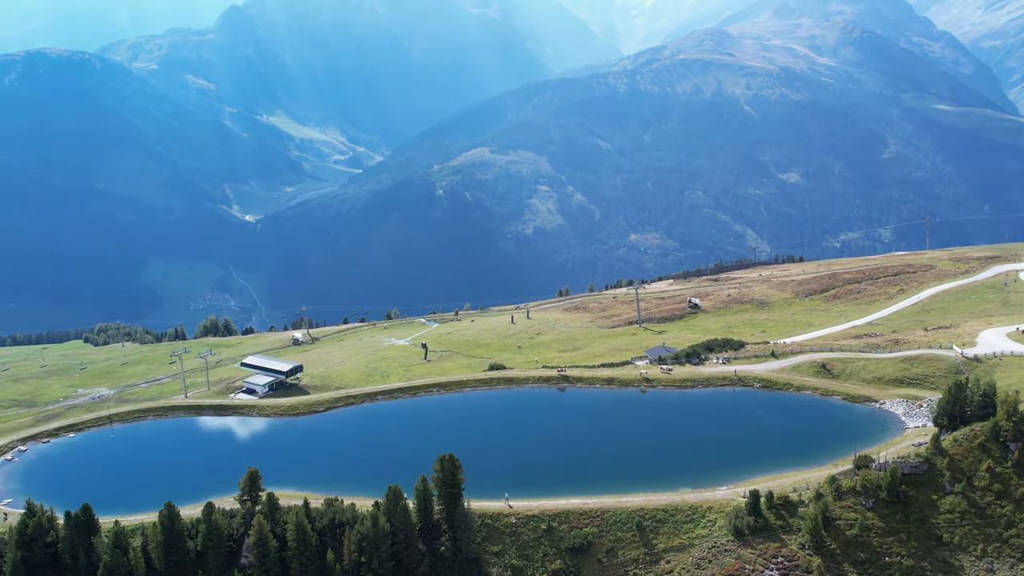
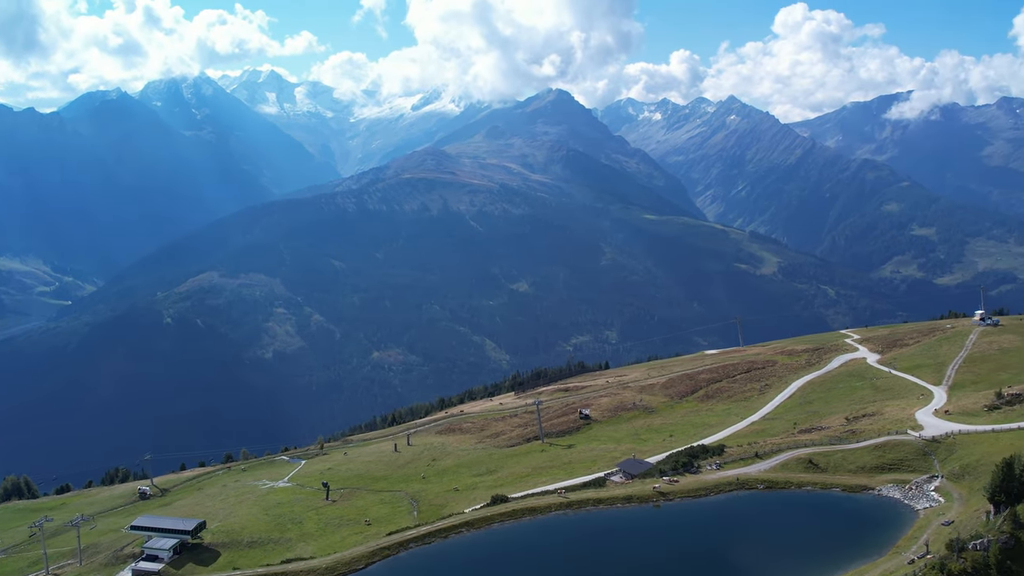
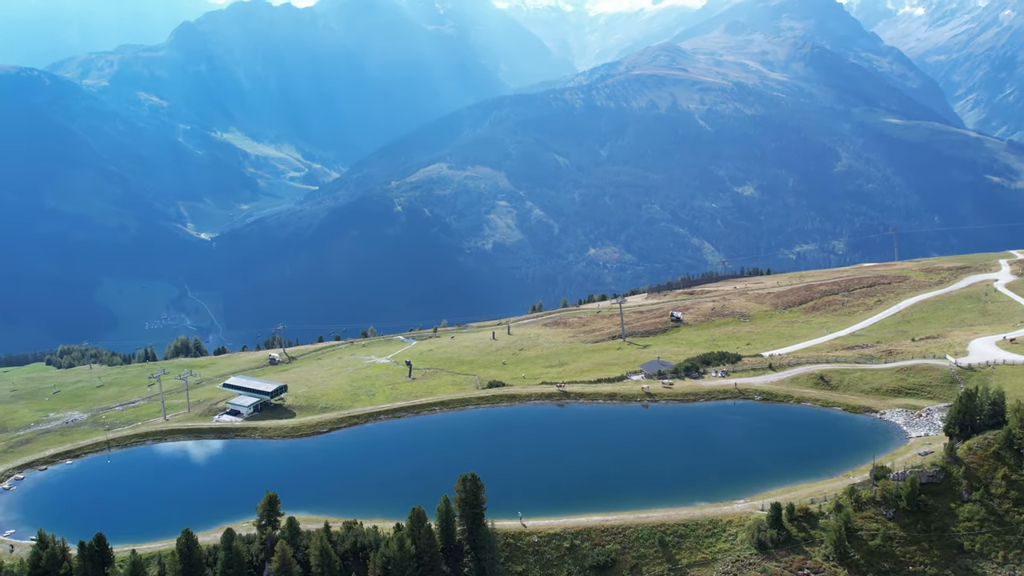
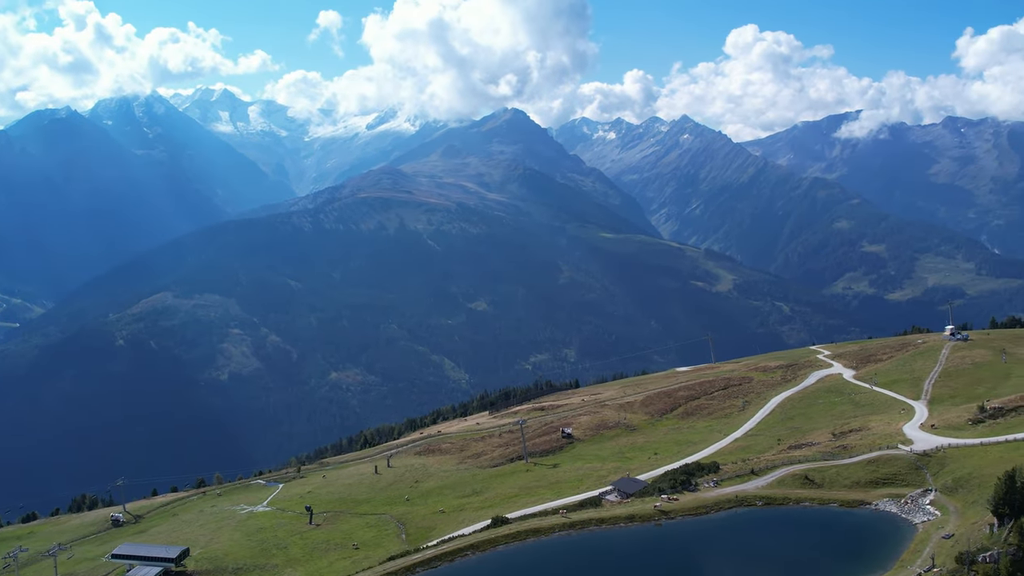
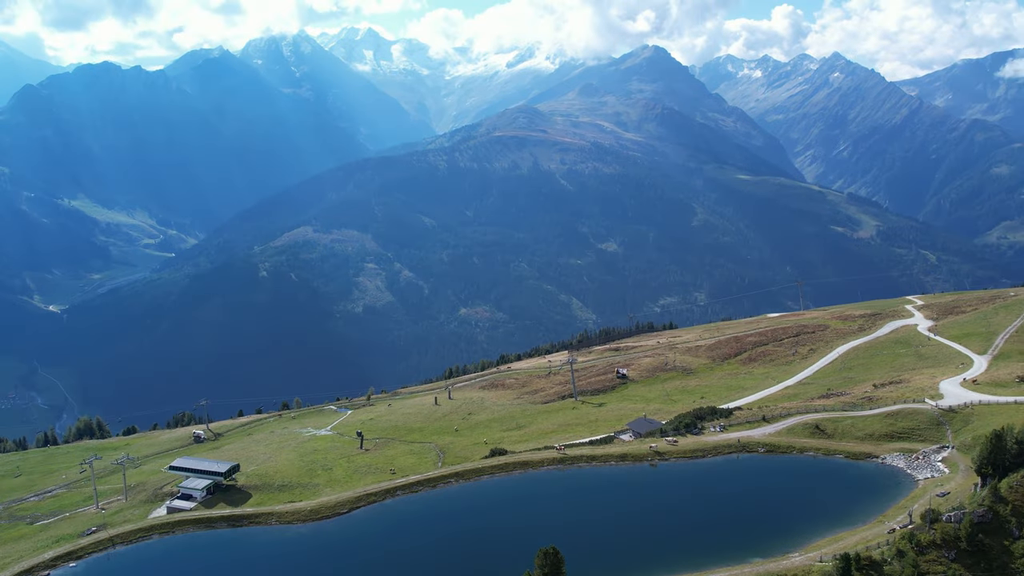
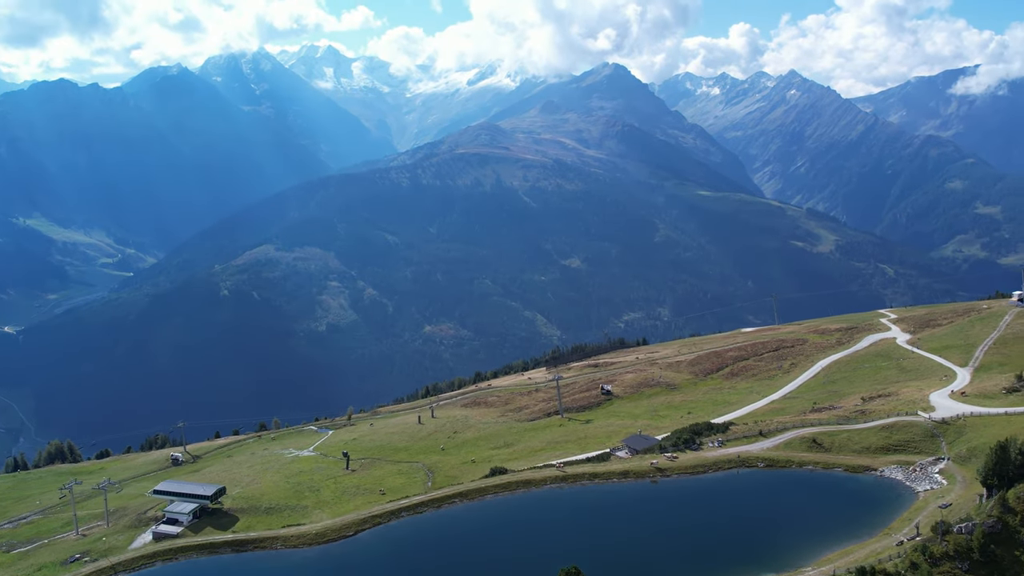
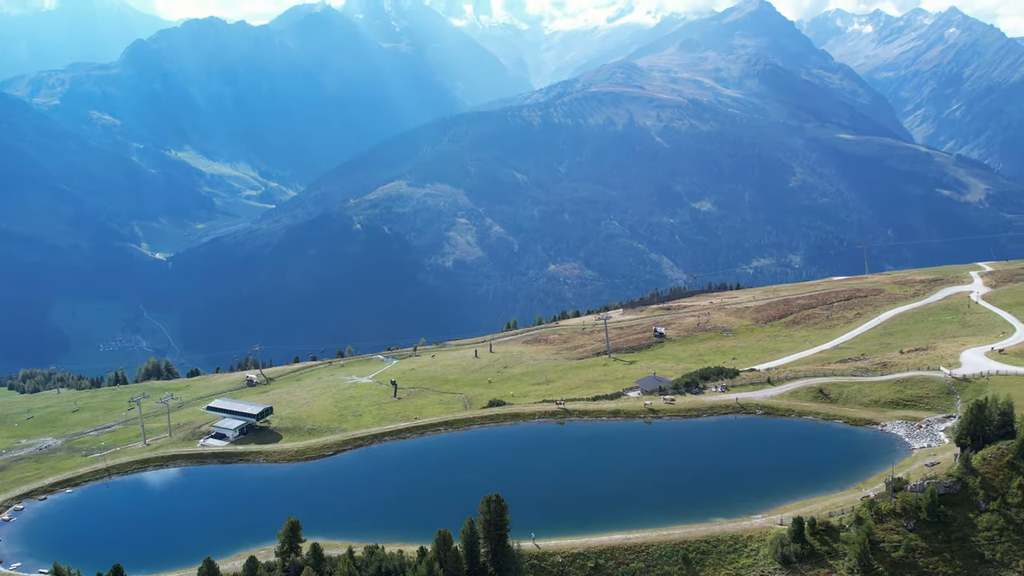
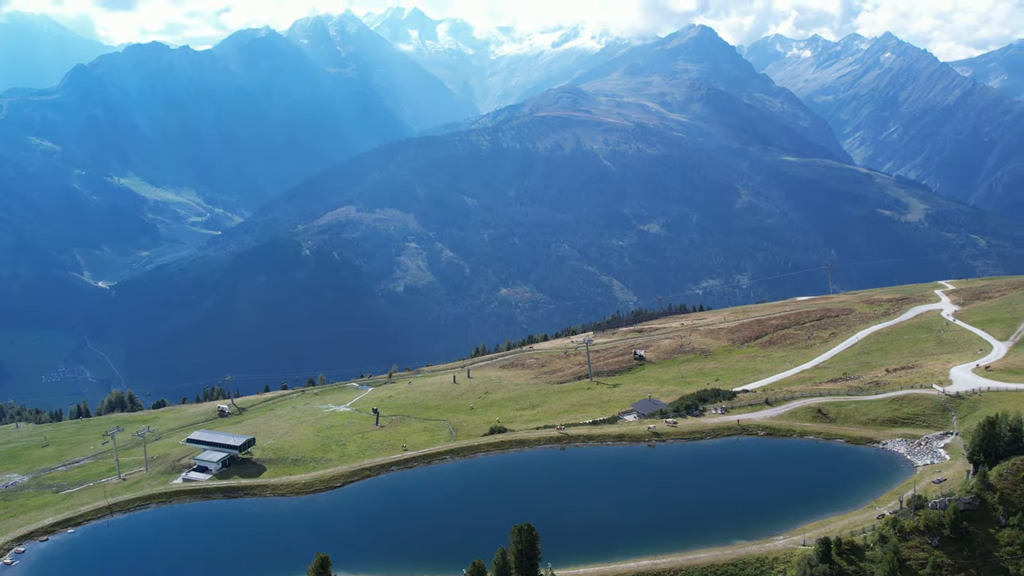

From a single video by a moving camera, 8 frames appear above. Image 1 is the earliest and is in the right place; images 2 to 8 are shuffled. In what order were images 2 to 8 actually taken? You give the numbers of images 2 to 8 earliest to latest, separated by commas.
3, 7, 8, 5, 6, 2, 4
